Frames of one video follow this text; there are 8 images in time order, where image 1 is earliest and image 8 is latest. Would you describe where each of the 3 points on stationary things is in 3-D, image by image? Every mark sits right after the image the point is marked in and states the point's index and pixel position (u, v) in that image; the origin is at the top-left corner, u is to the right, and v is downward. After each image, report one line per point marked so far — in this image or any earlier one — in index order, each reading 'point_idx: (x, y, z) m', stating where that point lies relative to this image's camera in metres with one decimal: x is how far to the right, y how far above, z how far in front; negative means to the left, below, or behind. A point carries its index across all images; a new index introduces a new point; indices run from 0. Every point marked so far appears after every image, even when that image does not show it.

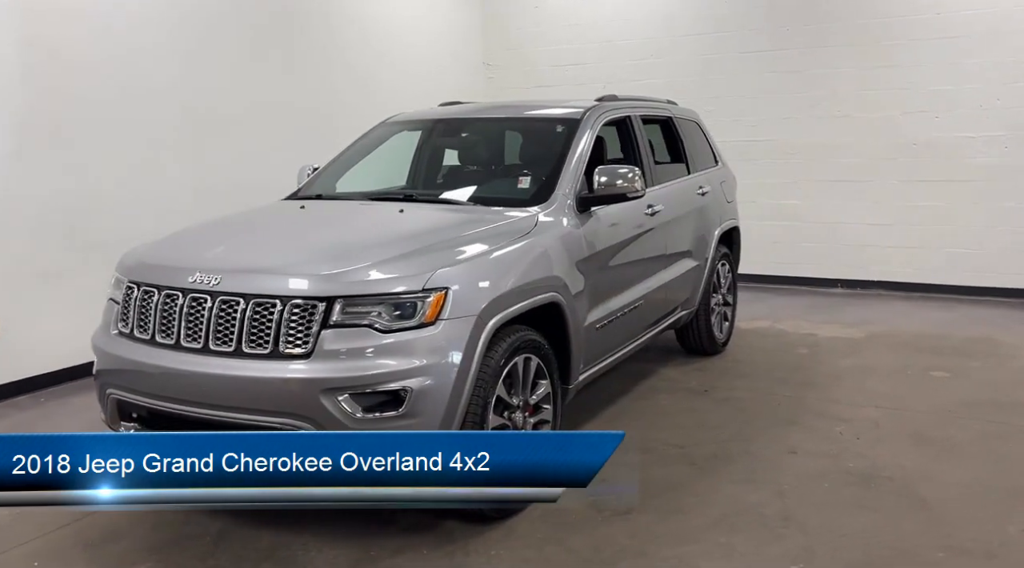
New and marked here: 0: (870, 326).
0: (+2.6, -0.3, +6.2) m
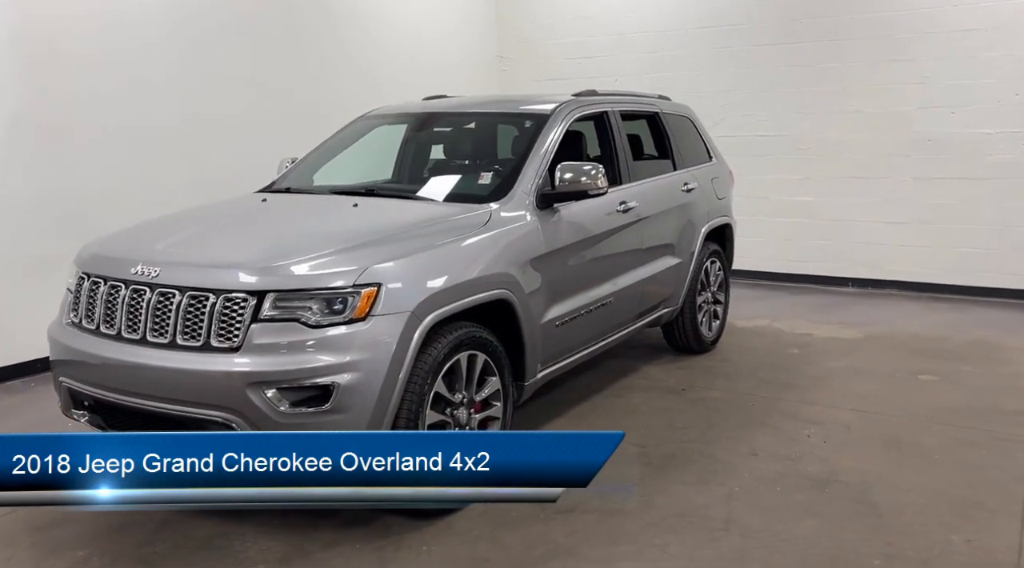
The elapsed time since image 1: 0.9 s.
0: (+2.6, -0.3, +6.0) m
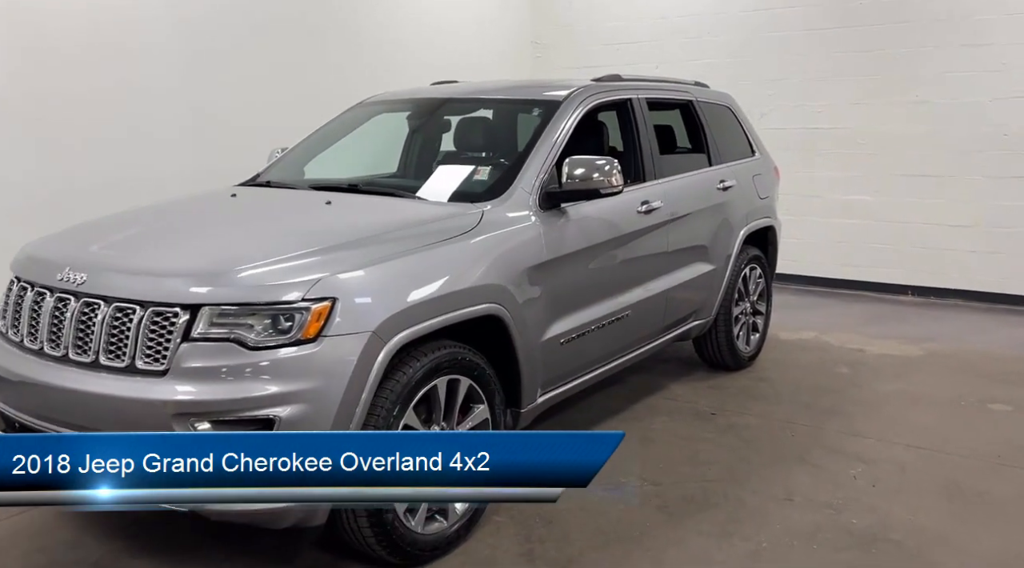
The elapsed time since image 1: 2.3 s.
0: (+2.7, -0.4, +5.4) m
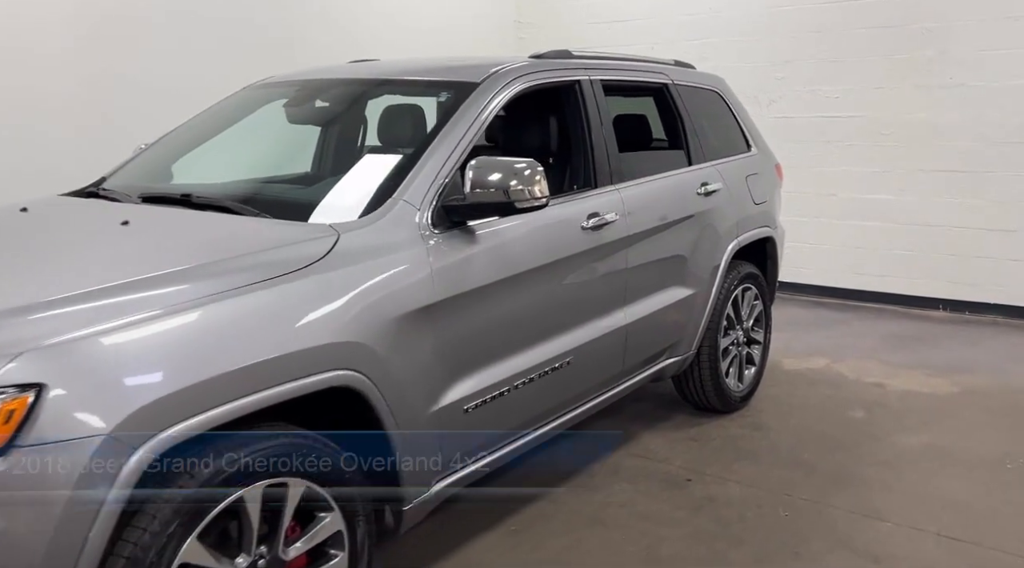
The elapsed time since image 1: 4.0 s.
0: (+2.4, -0.5, +4.5) m
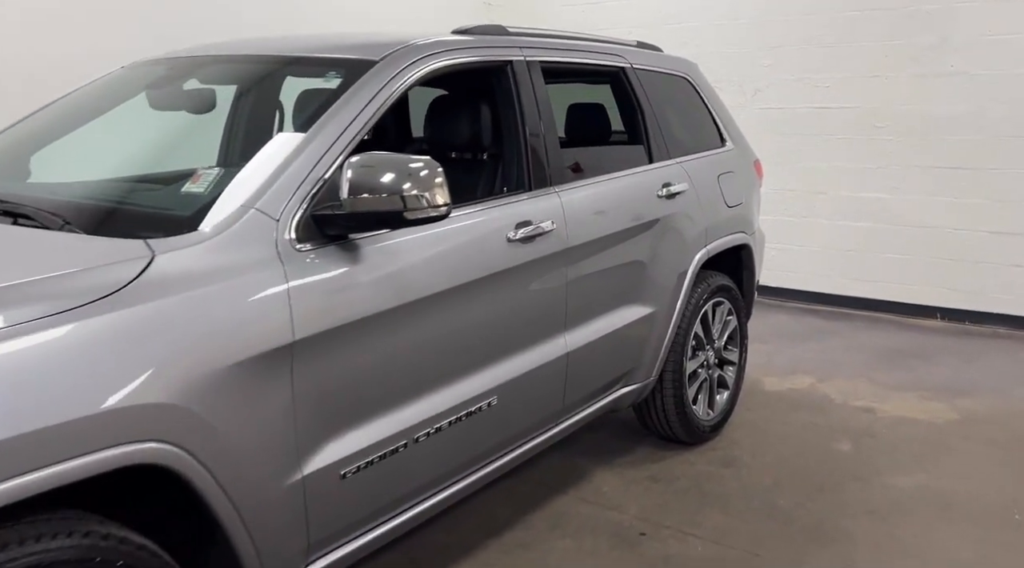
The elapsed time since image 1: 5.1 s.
0: (+2.2, -0.6, +4.0) m
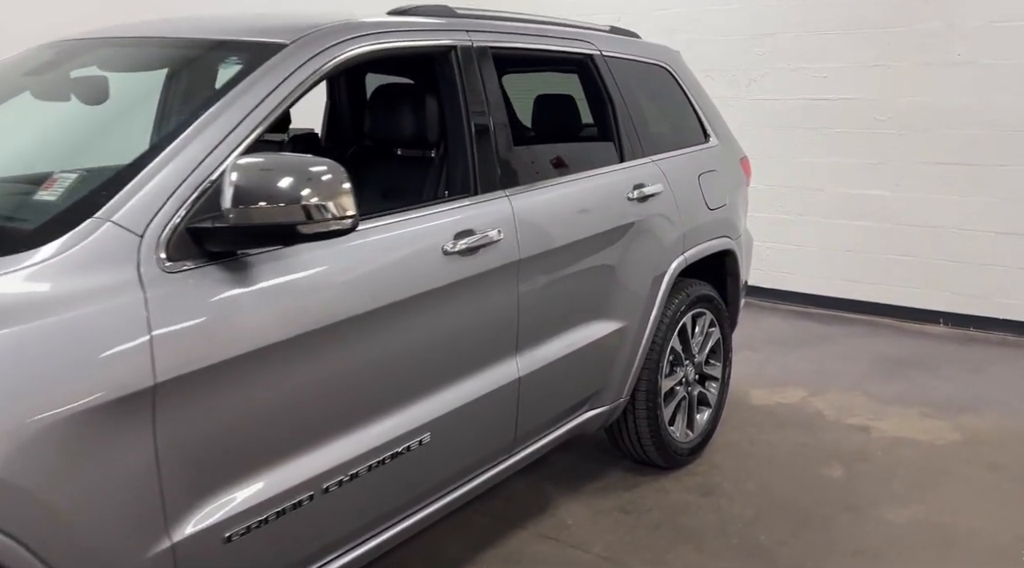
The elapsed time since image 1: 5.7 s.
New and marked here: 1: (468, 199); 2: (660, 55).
0: (+2.0, -0.6, +3.7) m
1: (-0.1, +0.2, +2.2) m
2: (+0.6, +0.9, +3.2) m
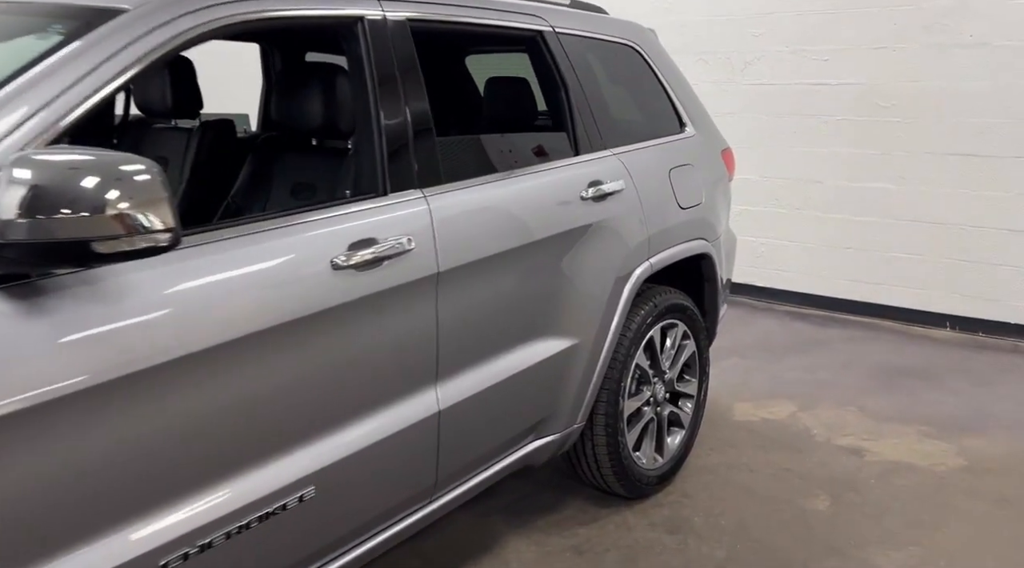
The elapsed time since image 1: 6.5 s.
0: (+1.8, -0.6, +3.4) m
1: (-0.3, +0.2, +1.9) m
2: (+0.4, +0.8, +2.8) m
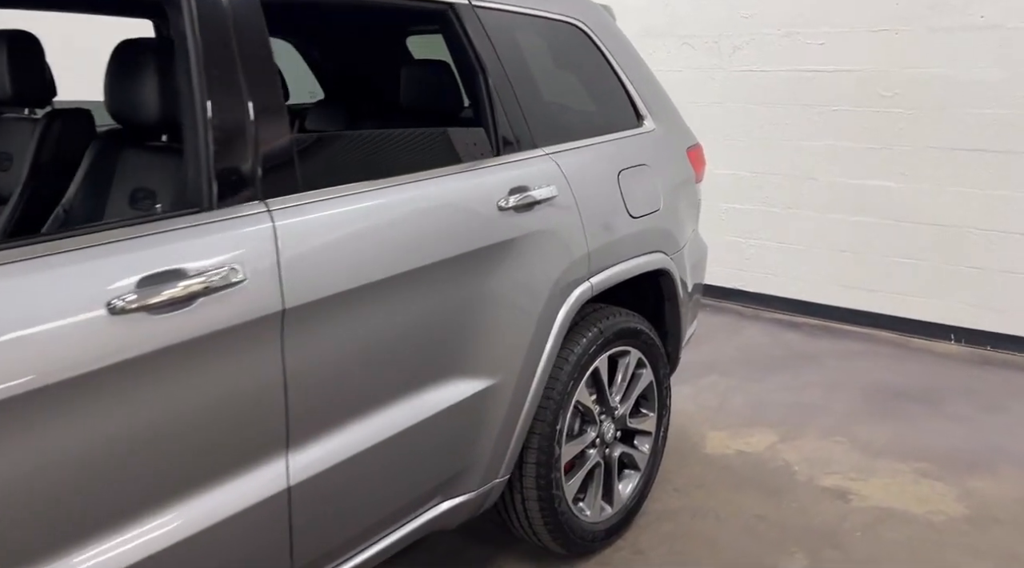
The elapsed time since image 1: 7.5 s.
0: (+1.6, -0.7, +2.9) m
1: (-0.5, +0.1, +1.5) m
2: (+0.2, +0.8, +2.4) m
